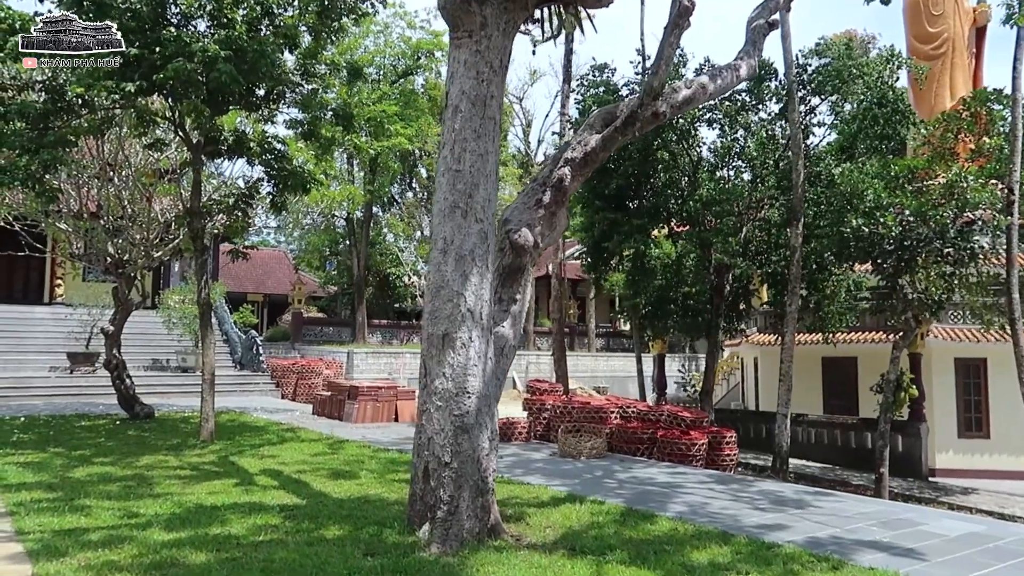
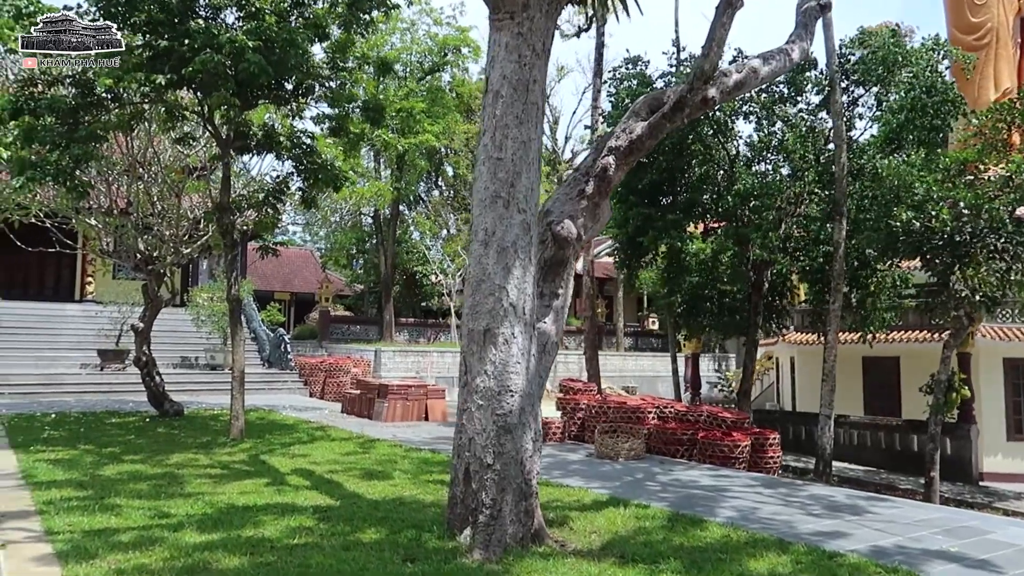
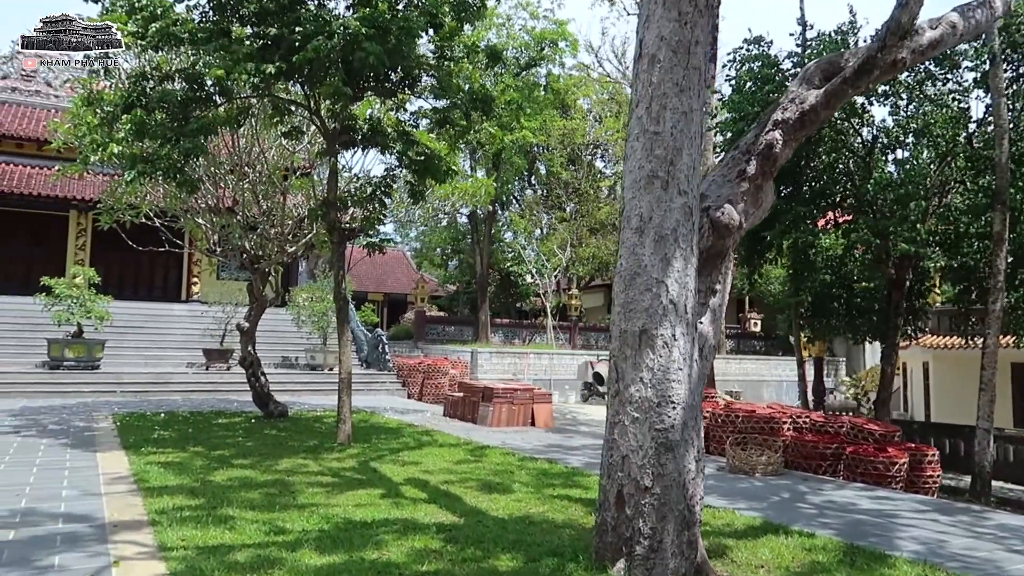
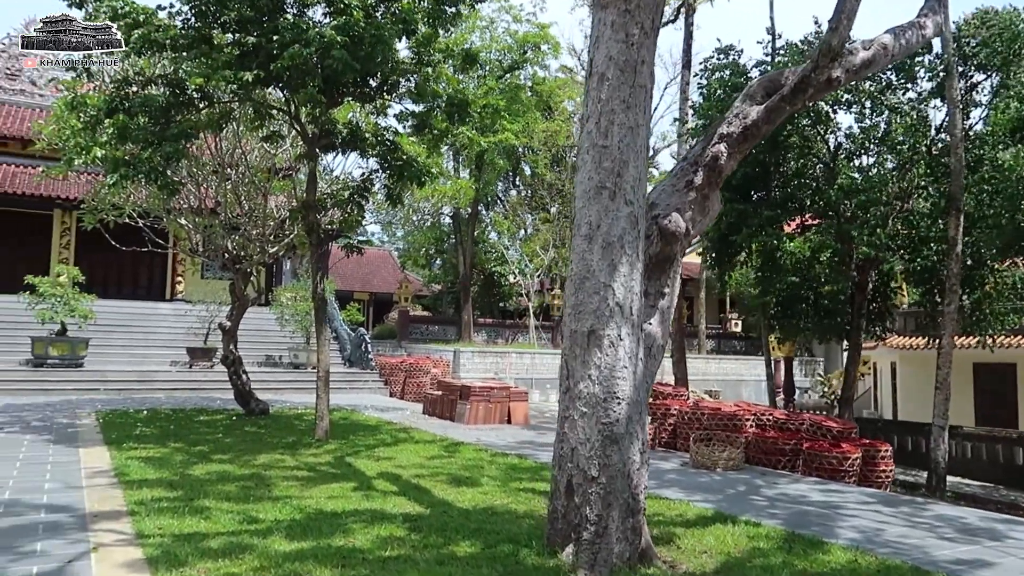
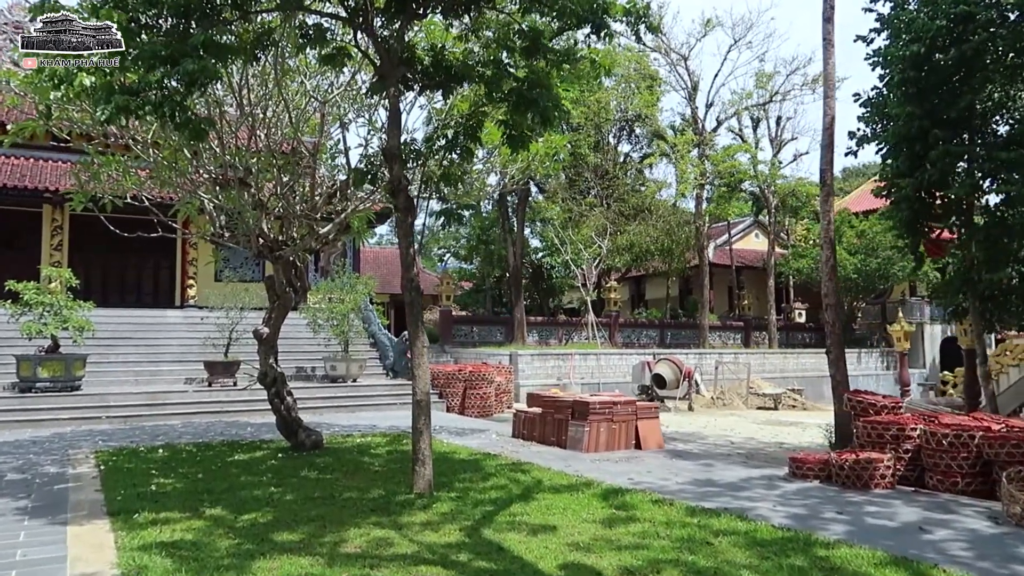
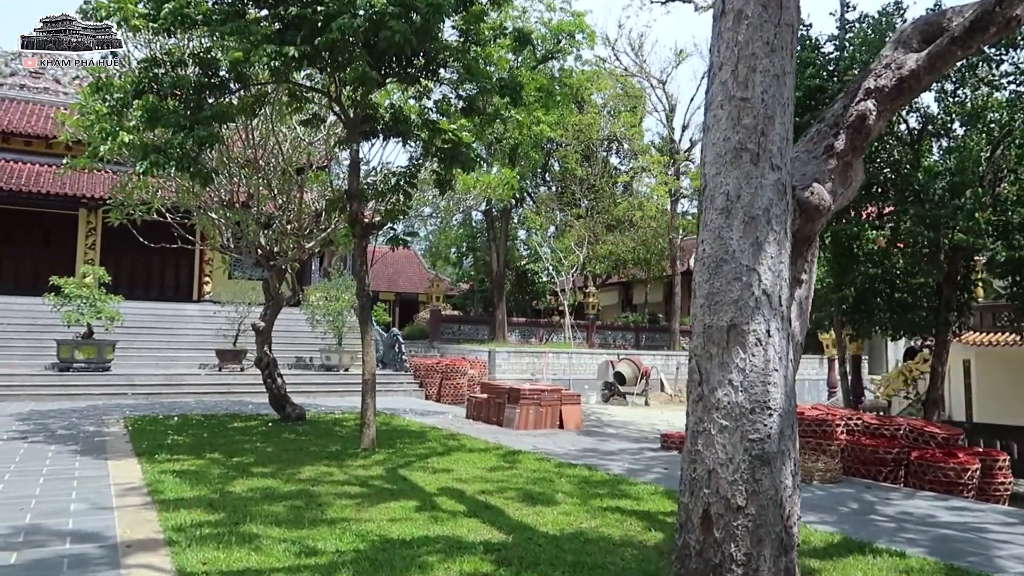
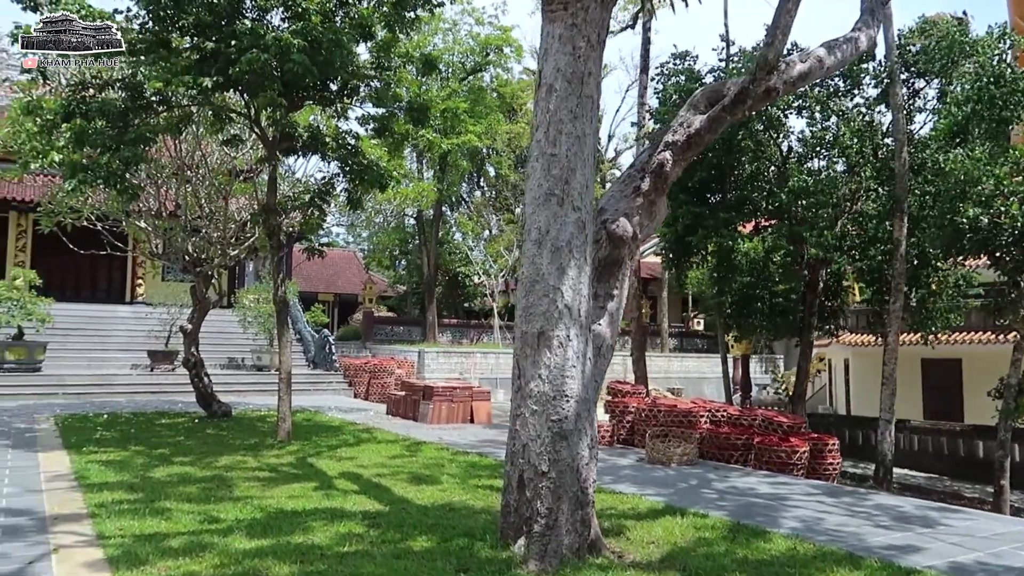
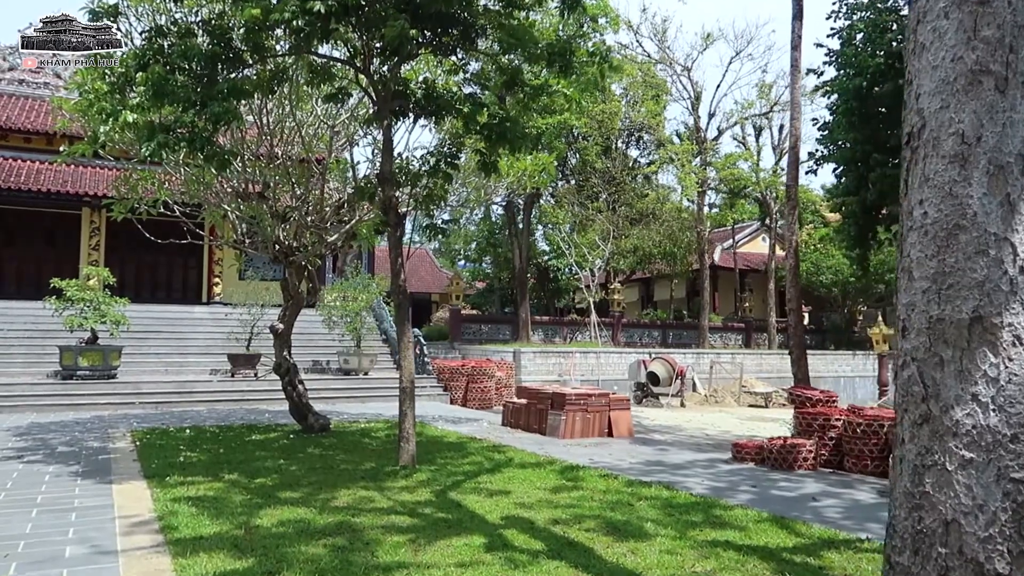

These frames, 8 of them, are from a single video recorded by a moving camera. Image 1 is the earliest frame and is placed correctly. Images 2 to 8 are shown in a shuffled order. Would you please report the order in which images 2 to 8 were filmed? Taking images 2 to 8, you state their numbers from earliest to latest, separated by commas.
2, 7, 4, 3, 6, 8, 5
